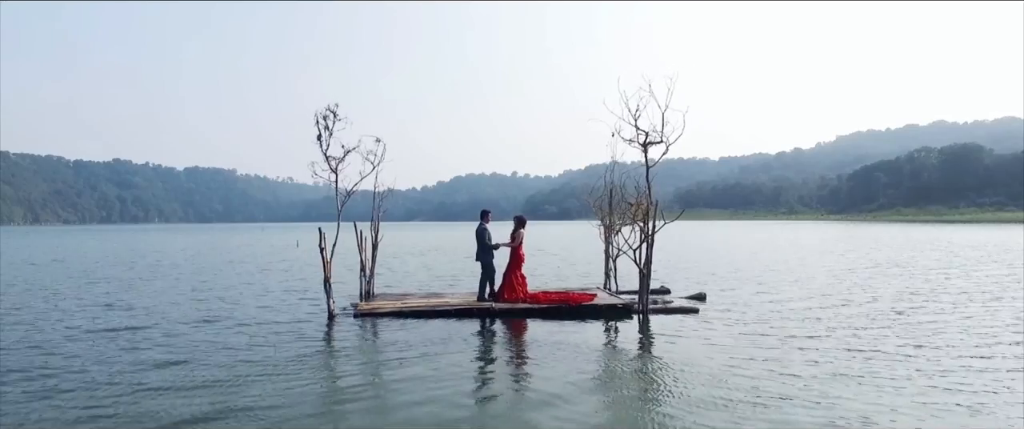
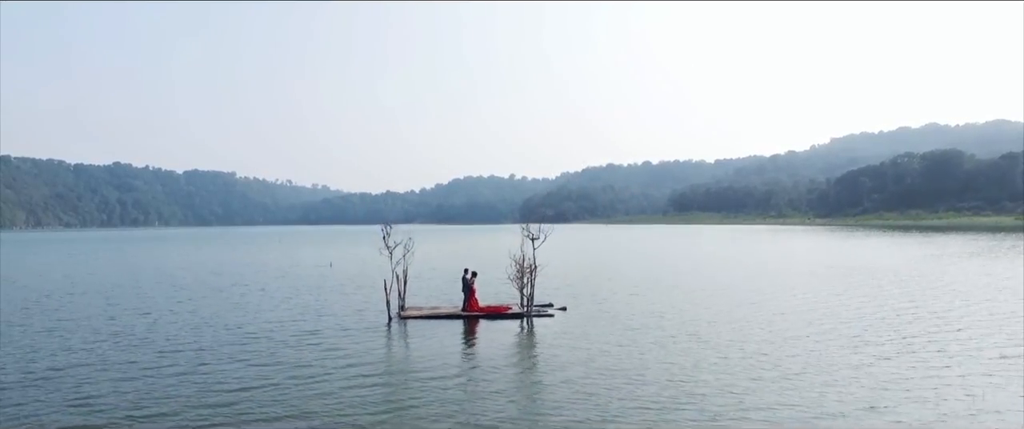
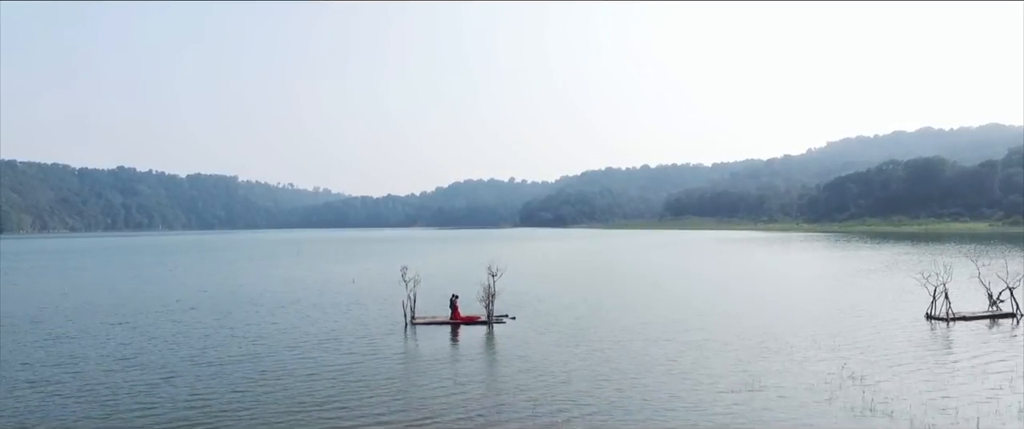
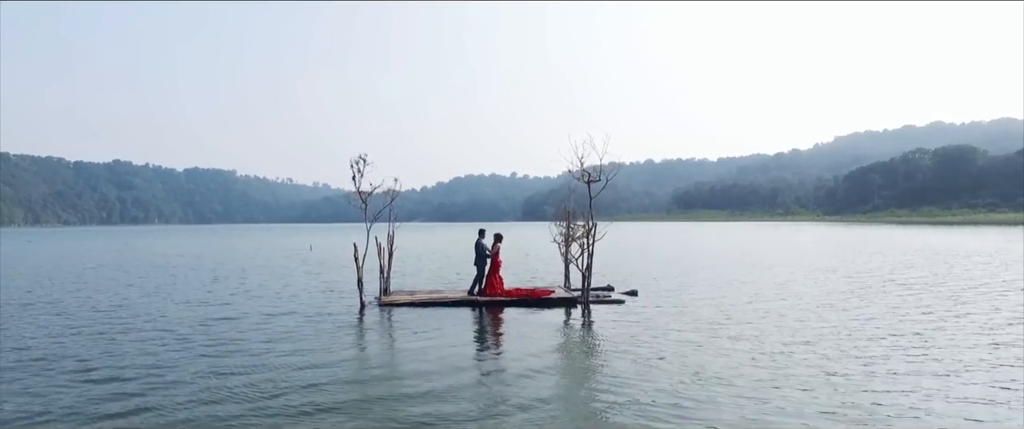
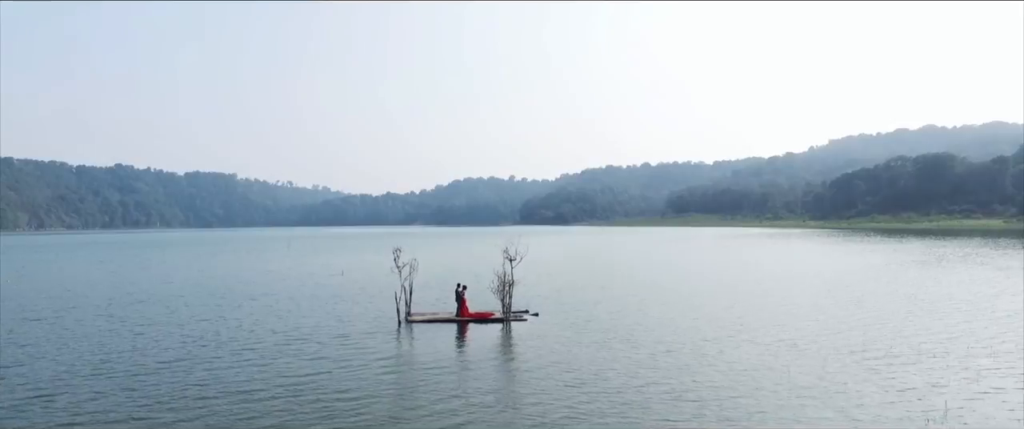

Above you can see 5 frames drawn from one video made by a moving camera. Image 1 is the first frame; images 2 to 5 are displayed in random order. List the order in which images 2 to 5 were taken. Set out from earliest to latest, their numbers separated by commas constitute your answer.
4, 2, 5, 3
